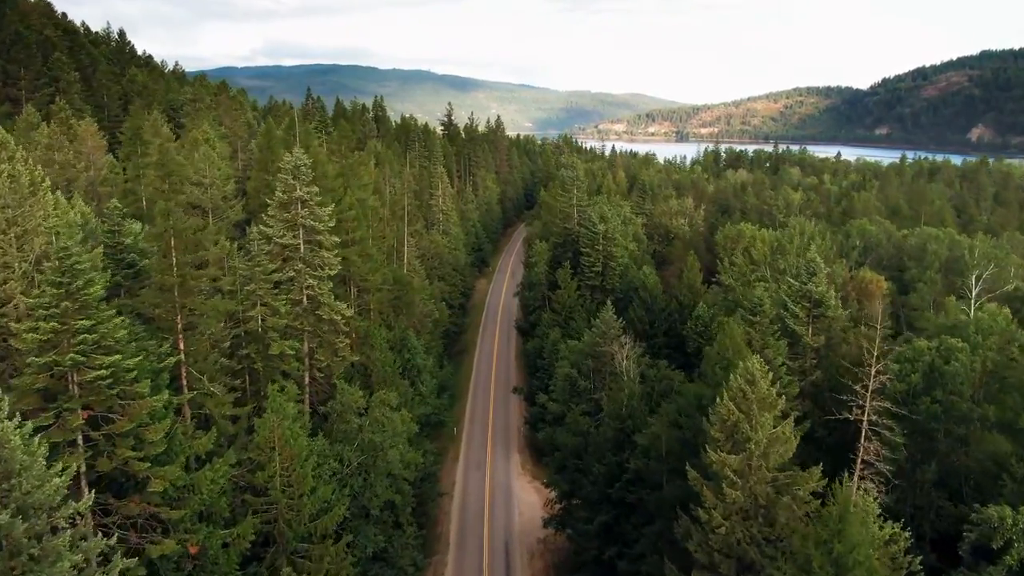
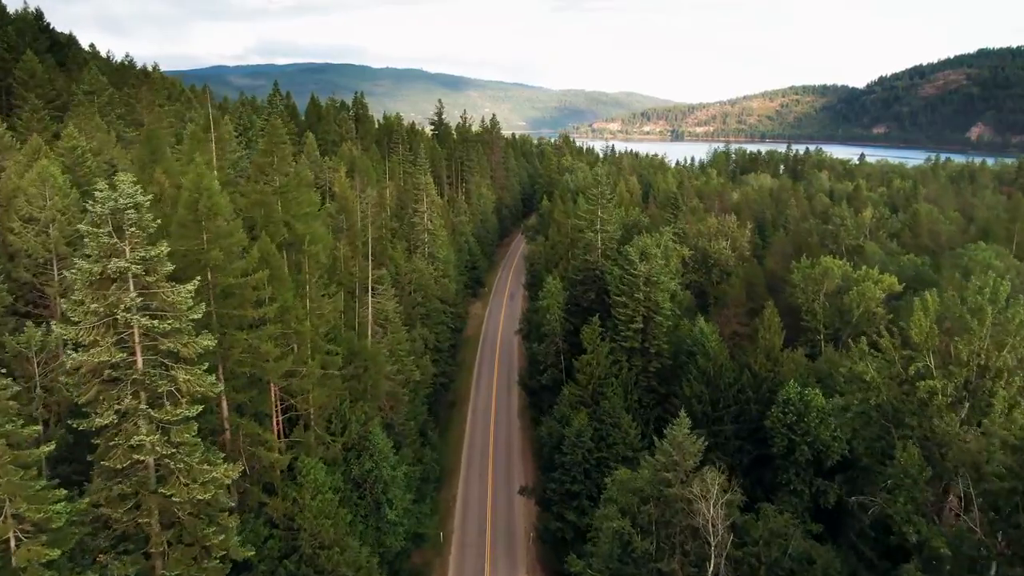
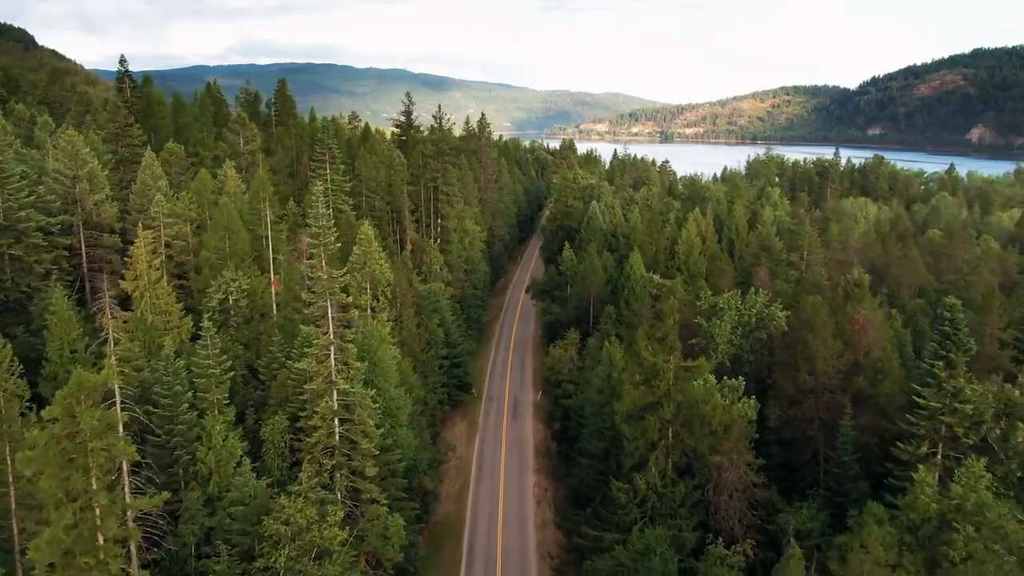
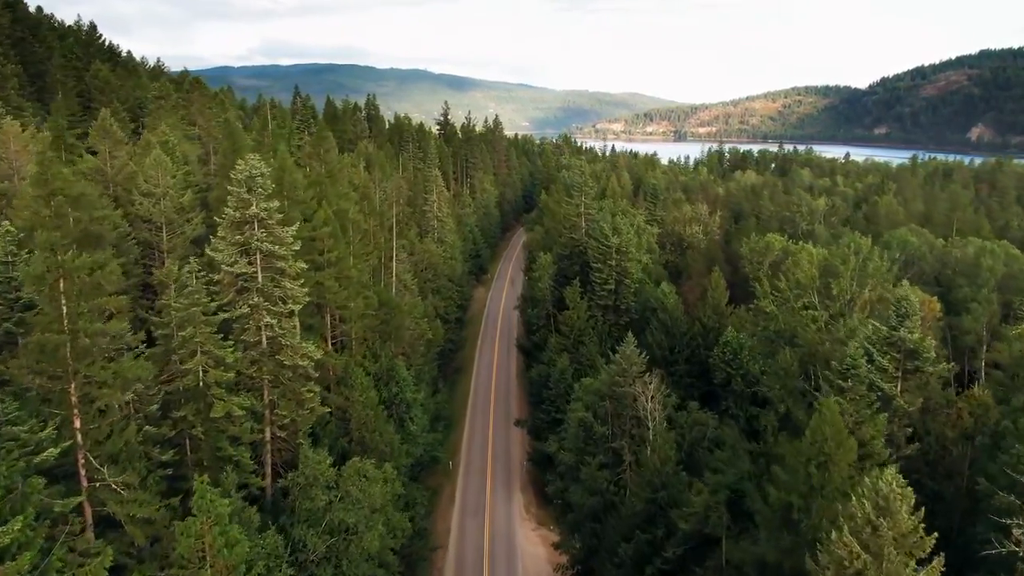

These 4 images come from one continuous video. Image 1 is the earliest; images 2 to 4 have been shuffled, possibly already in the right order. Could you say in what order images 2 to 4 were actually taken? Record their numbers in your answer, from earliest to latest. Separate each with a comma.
4, 2, 3
